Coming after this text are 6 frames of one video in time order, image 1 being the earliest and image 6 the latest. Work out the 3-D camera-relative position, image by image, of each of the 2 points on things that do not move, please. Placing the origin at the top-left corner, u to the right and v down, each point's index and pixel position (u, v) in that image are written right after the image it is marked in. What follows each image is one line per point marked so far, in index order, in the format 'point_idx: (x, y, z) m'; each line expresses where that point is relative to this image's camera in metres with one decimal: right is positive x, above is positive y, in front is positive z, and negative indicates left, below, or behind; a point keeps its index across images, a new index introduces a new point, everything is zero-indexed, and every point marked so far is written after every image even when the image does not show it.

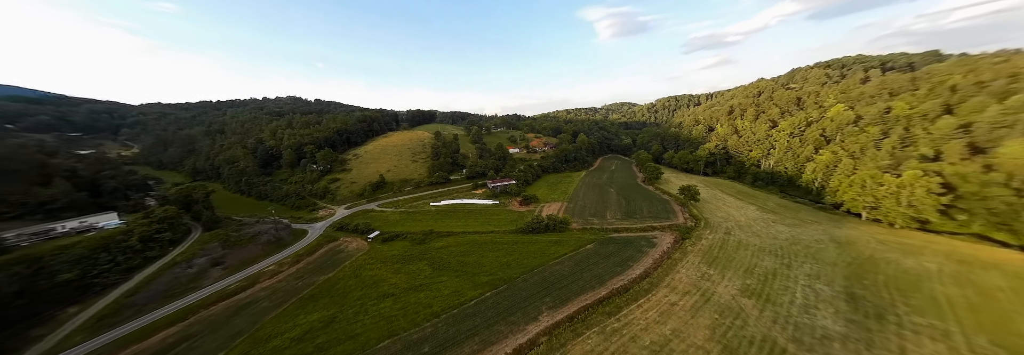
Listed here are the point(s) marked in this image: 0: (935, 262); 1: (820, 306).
0: (+34.2, -6.9, +18.8) m
1: (+22.0, -9.2, +16.9) m
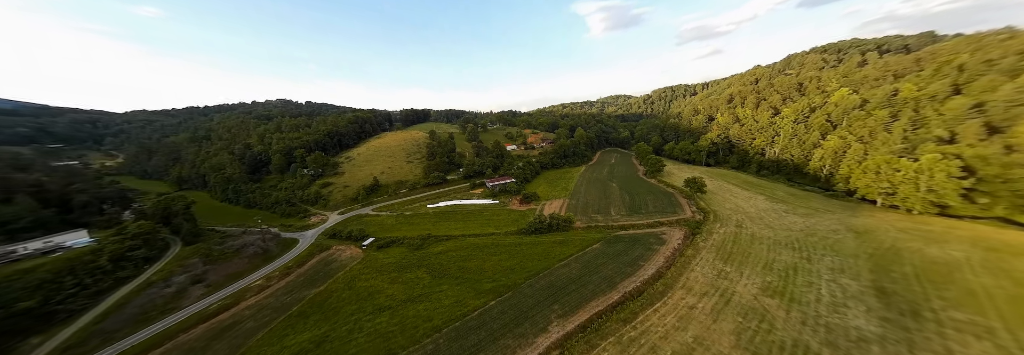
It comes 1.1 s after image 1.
0: (+34.6, -5.7, +17.9) m
1: (+22.6, -8.5, +15.8) m
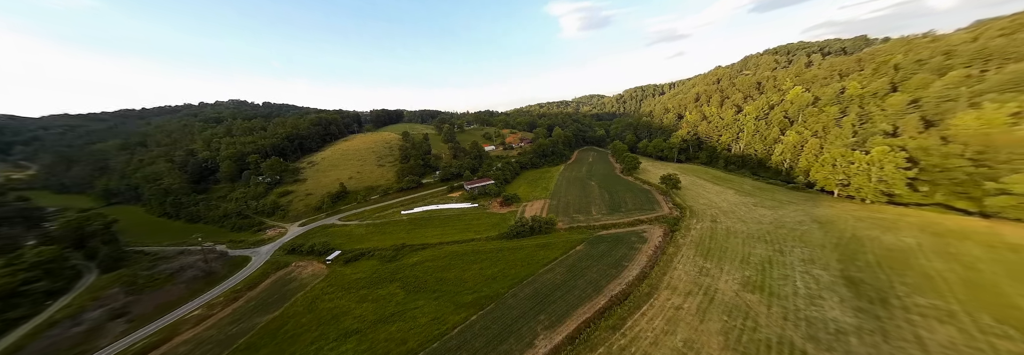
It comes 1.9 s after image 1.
0: (+33.2, -4.9, +19.3) m
1: (+21.4, -8.1, +16.2) m
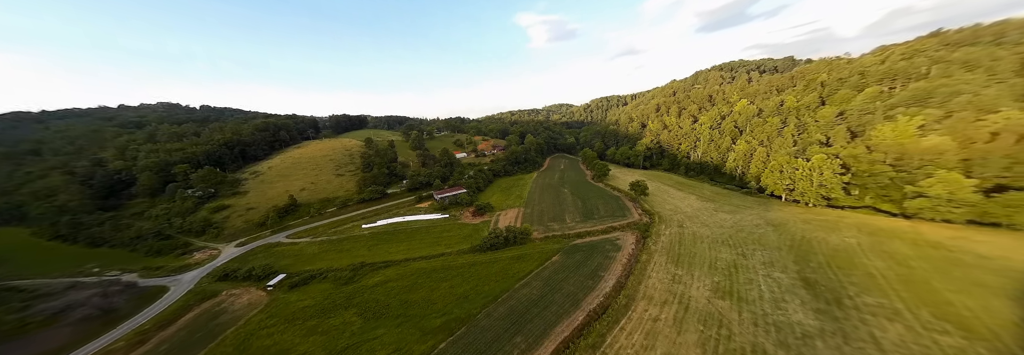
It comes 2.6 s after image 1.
0: (+30.9, -5.4, +21.3) m
1: (+19.6, -8.6, +16.9) m
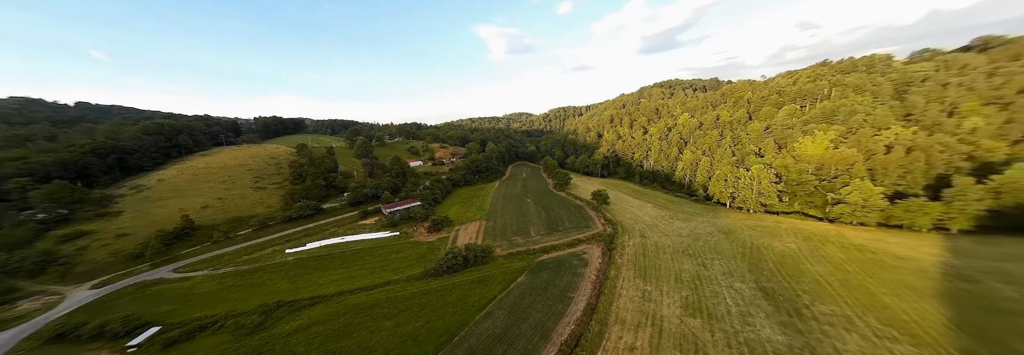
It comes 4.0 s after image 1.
0: (+27.3, -6.3, +23.0) m
1: (+17.0, -9.5, +16.7) m
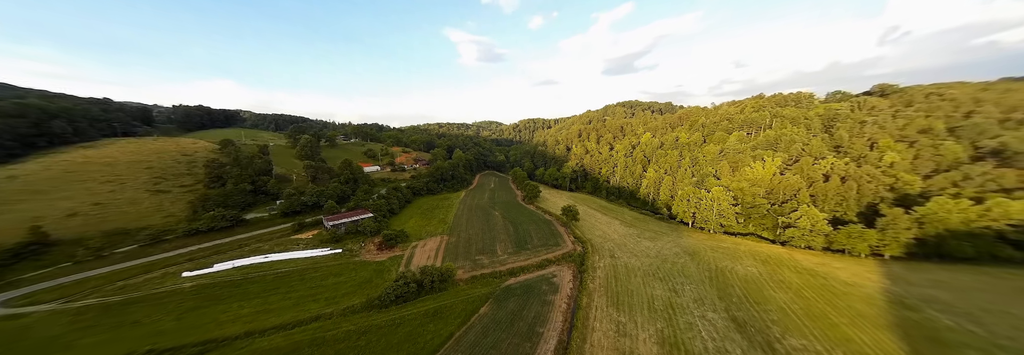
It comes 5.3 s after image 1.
0: (+24.0, -8.7, +23.6) m
1: (+14.4, -11.3, +15.8) m
